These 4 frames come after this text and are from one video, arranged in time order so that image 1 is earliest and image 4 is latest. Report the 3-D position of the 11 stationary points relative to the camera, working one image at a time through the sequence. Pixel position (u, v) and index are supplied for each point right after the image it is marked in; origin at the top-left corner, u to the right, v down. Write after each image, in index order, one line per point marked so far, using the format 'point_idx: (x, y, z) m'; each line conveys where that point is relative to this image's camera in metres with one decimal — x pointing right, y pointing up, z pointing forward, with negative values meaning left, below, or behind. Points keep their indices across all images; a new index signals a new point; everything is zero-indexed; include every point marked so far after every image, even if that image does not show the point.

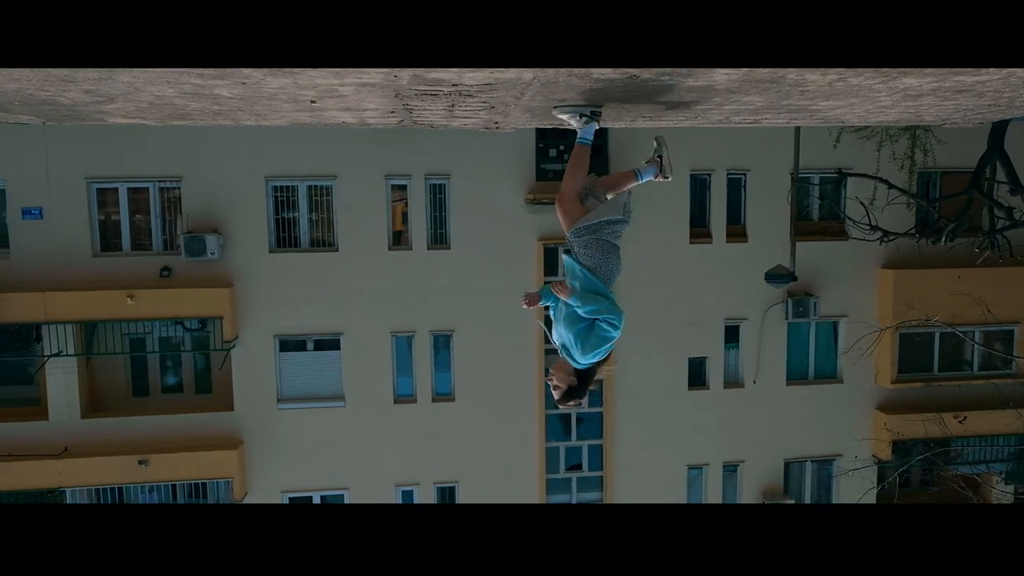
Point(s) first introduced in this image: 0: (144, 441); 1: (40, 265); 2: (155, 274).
0: (-4.2, -1.7, +9.1) m
1: (-5.1, +0.3, +8.7) m
2: (-3.9, +0.1, +8.9) m
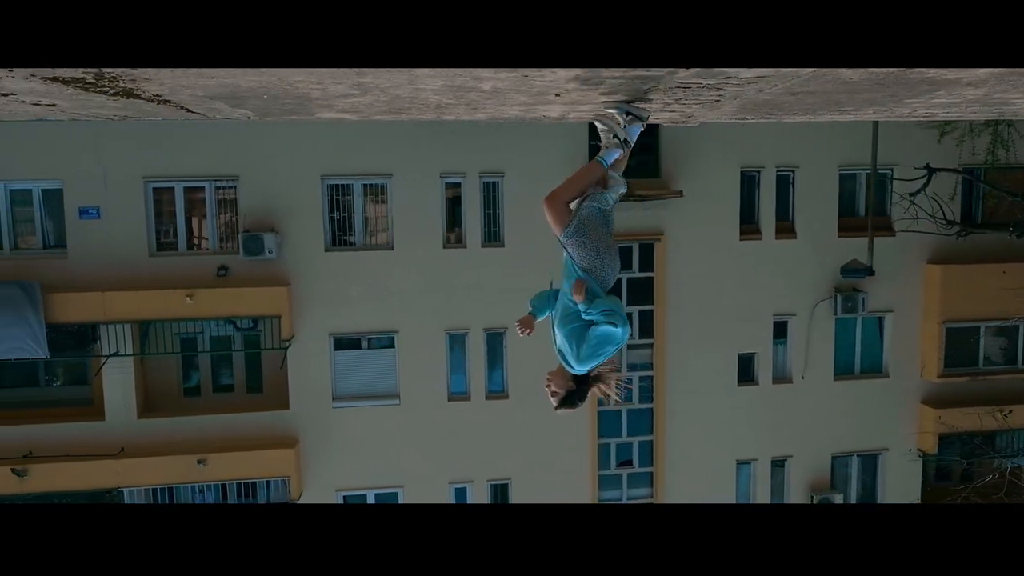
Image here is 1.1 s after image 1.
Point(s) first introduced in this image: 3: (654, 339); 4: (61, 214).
0: (-3.5, -1.7, +9.0) m
1: (-4.5, +0.3, +8.7) m
2: (-3.3, +0.2, +8.9) m
3: (+1.7, -0.6, +9.8) m
4: (-4.9, +0.8, +8.7) m
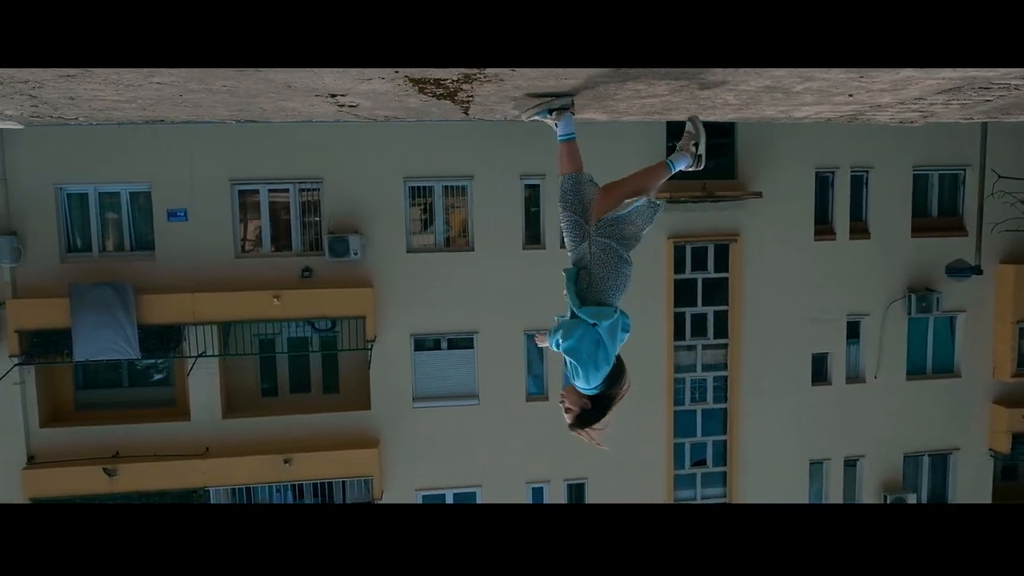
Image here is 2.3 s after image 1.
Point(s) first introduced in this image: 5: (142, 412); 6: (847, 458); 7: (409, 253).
0: (-2.6, -1.7, +9.1) m
1: (-3.6, +0.3, +8.8) m
2: (-2.4, +0.1, +8.9) m
3: (+2.6, -0.6, +9.8) m
4: (-3.9, +0.8, +8.8) m
5: (-4.2, -1.4, +9.2) m
6: (+4.2, -2.1, +10.1) m
7: (-1.2, +0.4, +9.2) m
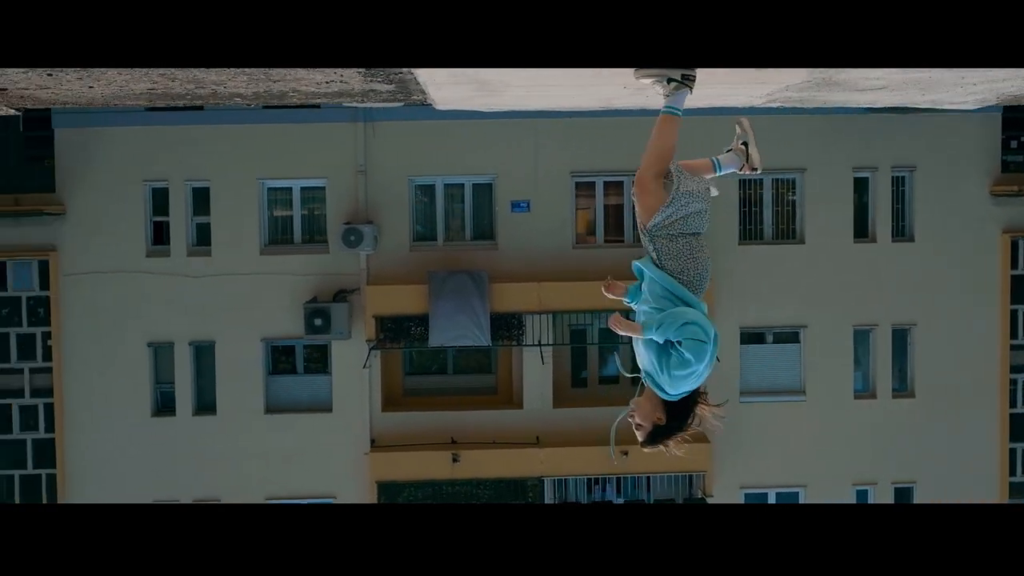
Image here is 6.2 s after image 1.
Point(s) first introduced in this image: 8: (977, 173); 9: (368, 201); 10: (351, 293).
0: (+1.1, -1.6, +9.1) m
1: (+0.1, +0.4, +8.9) m
2: (+1.3, +0.2, +8.9) m
3: (+6.4, -0.6, +9.3) m
4: (-0.2, +0.9, +8.9) m
5: (-0.5, -1.3, +9.4) m
6: (+7.9, -2.1, +9.4) m
7: (+2.6, +0.5, +9.1) m
8: (+5.3, +1.3, +9.2) m
9: (-1.6, +0.9, +8.7) m
10: (-1.8, -0.1, +8.8) m
